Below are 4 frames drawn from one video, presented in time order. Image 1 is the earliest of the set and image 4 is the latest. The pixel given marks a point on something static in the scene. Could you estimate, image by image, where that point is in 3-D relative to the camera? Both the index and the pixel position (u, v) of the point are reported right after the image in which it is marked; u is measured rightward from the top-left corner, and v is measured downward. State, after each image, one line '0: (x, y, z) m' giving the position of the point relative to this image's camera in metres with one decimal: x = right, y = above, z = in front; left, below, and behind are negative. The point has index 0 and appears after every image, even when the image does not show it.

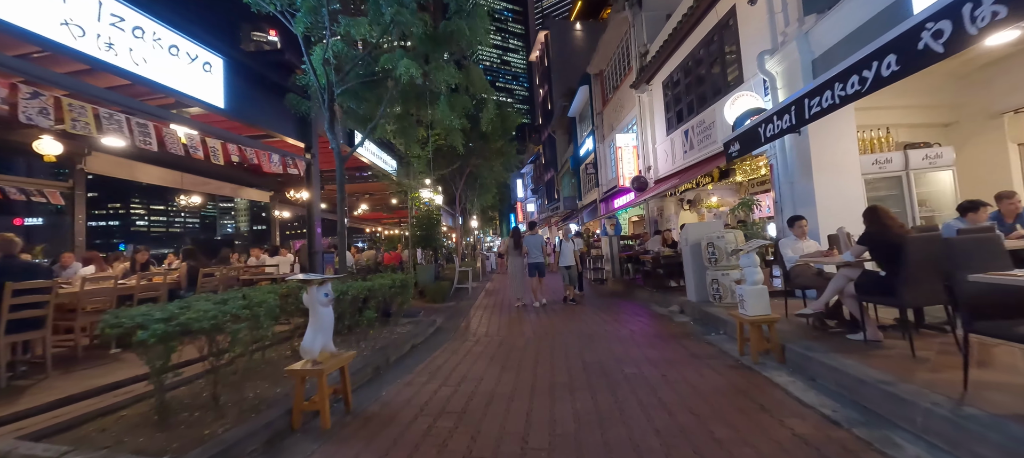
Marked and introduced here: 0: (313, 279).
0: (-1.8, -0.5, +3.4) m
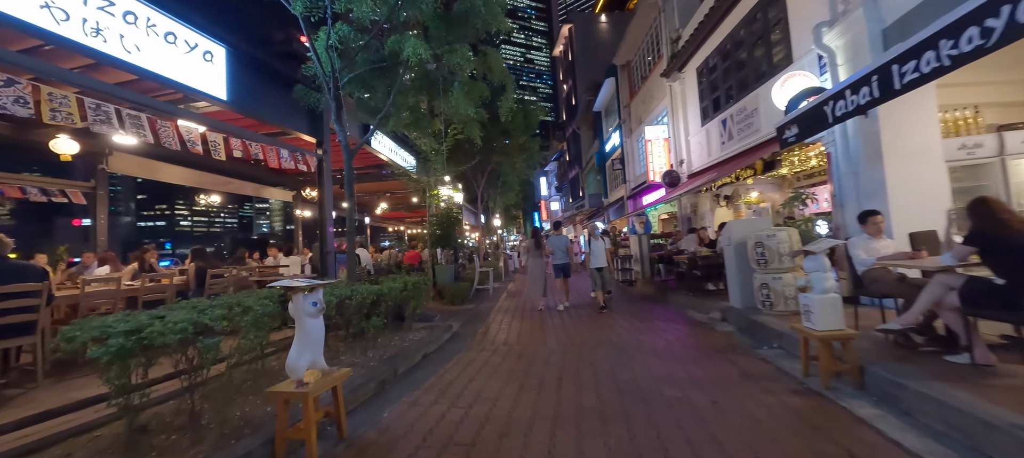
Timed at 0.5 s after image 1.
0: (-1.7, -0.4, +2.9) m
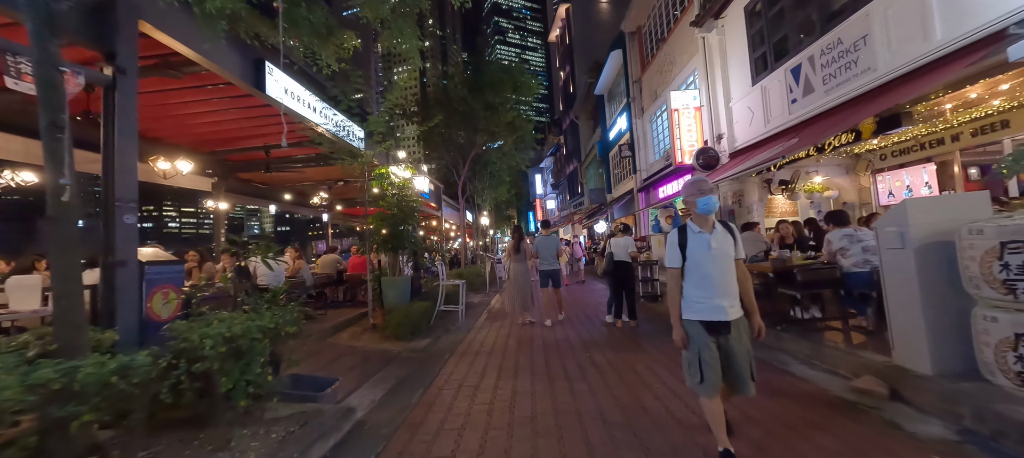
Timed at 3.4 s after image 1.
0: (-2.0, -0.3, -0.5) m
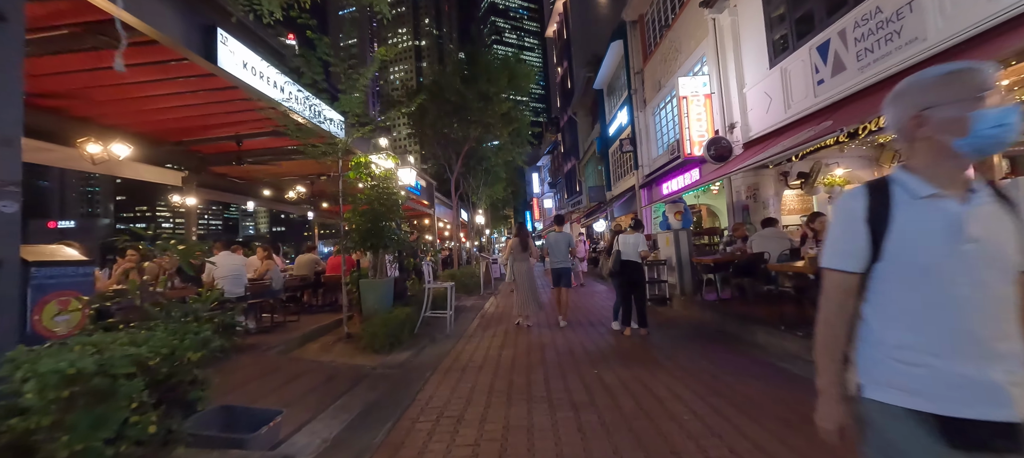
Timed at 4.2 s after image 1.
0: (-2.0, -0.2, -1.3) m
